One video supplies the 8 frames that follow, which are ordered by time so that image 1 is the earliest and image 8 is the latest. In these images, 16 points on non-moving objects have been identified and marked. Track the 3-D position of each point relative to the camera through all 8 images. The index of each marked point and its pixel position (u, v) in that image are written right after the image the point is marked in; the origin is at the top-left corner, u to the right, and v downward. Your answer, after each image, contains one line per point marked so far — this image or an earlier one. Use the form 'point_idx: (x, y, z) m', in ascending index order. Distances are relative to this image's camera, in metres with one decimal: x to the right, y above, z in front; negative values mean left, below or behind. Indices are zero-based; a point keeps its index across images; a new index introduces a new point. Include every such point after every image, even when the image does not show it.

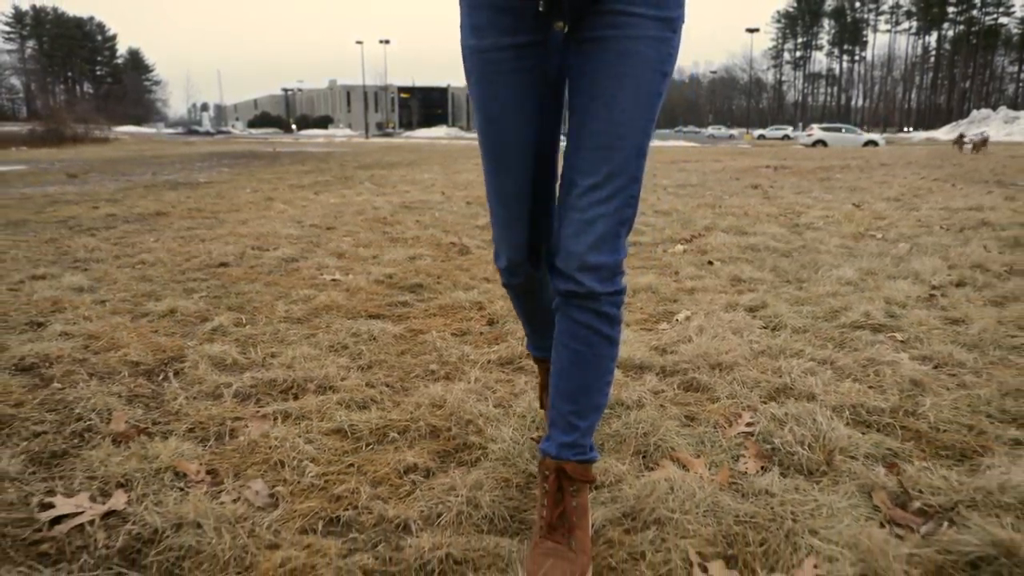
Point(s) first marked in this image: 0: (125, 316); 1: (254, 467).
0: (-1.6, -0.1, +3.0) m
1: (-0.6, -0.4, +1.6) m
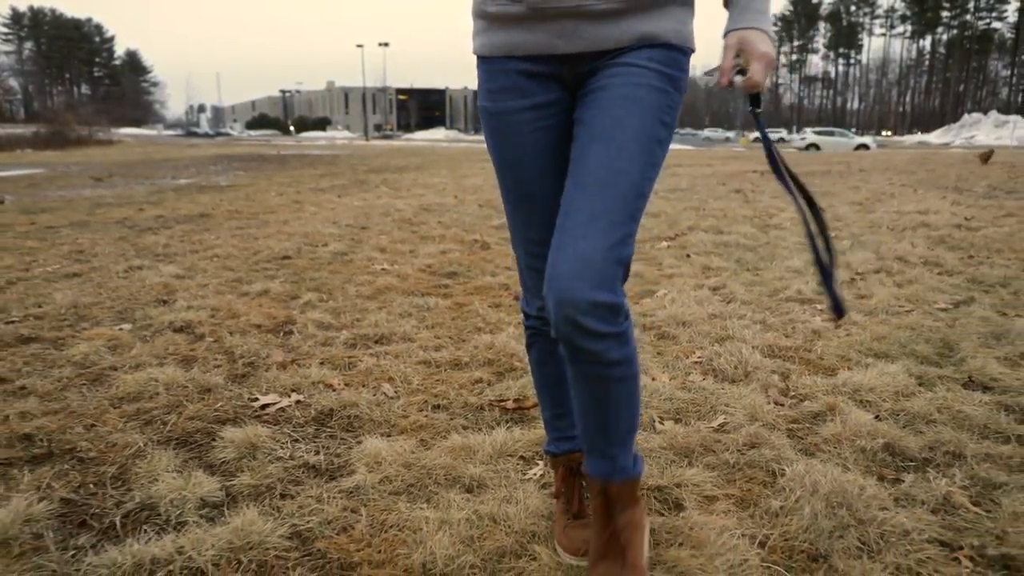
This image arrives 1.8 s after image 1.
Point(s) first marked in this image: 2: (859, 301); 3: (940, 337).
0: (-1.5, 0.0, +3.9) m
1: (-0.5, -0.3, +2.5) m
2: (+1.6, -0.1, +3.4) m
3: (+1.6, -0.2, +2.8) m
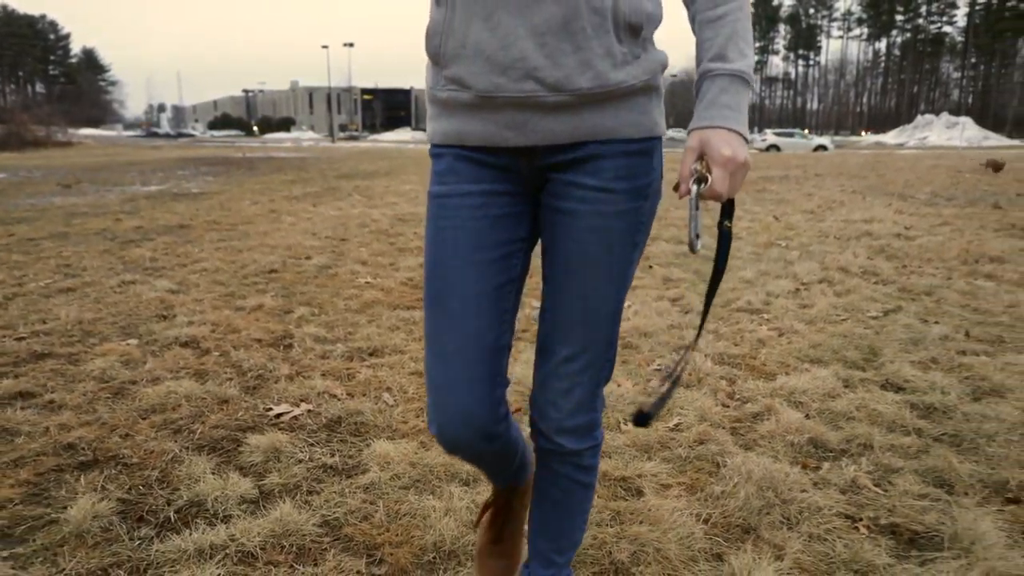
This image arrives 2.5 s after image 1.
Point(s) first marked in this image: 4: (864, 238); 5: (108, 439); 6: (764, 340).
0: (-1.6, -0.1, +4.2) m
1: (-0.5, -0.4, +2.8) m
2: (+1.5, -0.1, +3.8) m
3: (+1.5, -0.2, +3.2) m
4: (+2.9, +0.4, +6.1) m
5: (-1.3, -0.5, +2.4) m
6: (+1.1, -0.2, +3.2) m
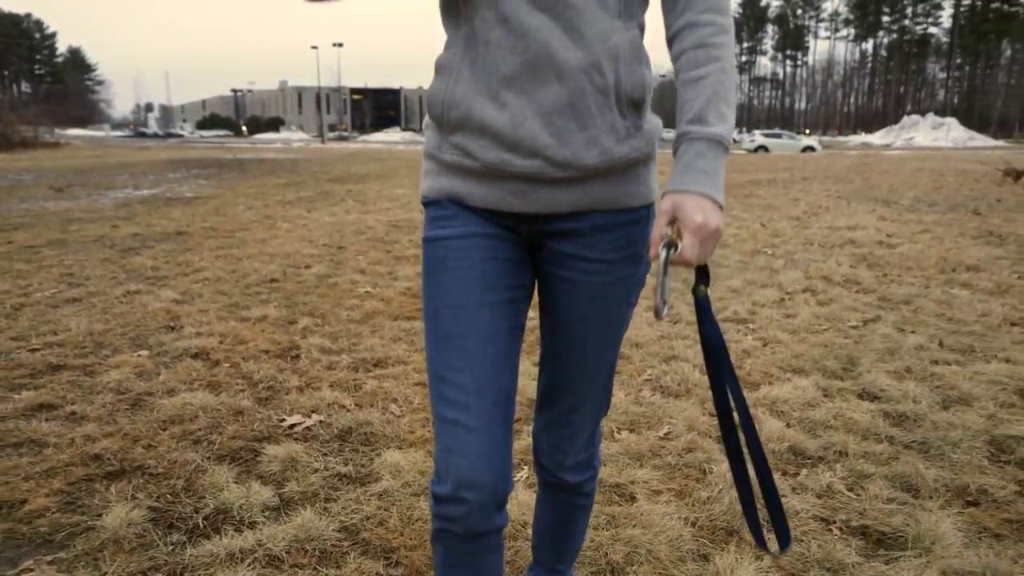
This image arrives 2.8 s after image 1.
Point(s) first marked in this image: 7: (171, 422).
0: (-1.6, -0.2, +4.3) m
1: (-0.5, -0.4, +3.0) m
2: (+1.5, -0.2, +4.0) m
3: (+1.5, -0.3, +3.4) m
4: (+2.9, +0.4, +6.3) m
5: (-1.3, -0.6, +2.6) m
6: (+1.1, -0.3, +3.4) m
7: (-1.3, -0.5, +2.8) m
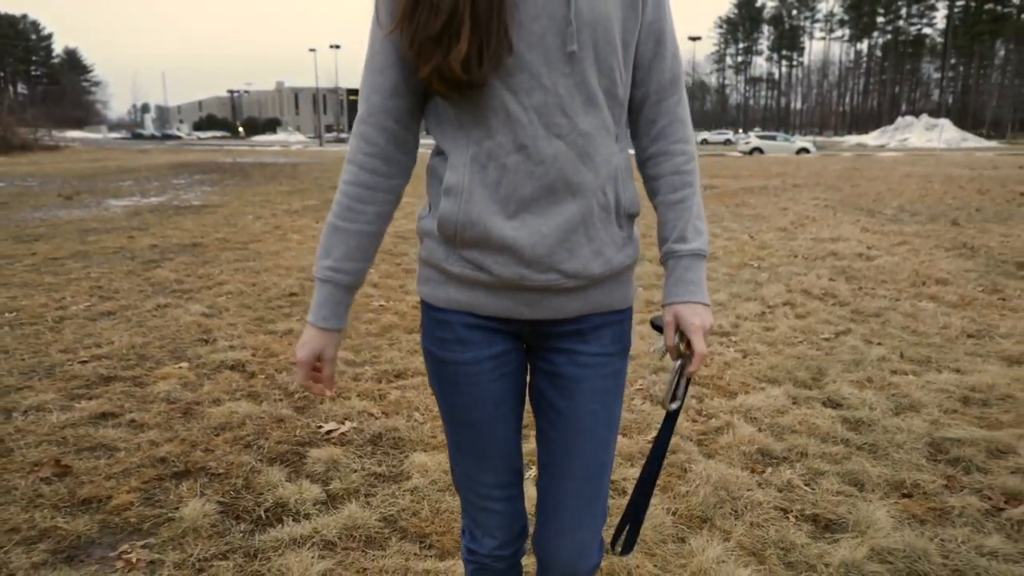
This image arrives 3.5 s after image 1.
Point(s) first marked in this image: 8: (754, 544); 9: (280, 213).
0: (-1.6, -0.3, +4.7) m
1: (-0.5, -0.5, +3.4) m
2: (+1.5, -0.3, +4.4) m
3: (+1.6, -0.4, +3.8) m
4: (+2.9, +0.3, +6.7) m
5: (-1.3, -0.7, +3.0) m
6: (+1.1, -0.4, +3.8) m
7: (-1.3, -0.6, +3.2) m
8: (+0.7, -0.8, +2.2) m
9: (-3.7, +1.2, +12.0) m
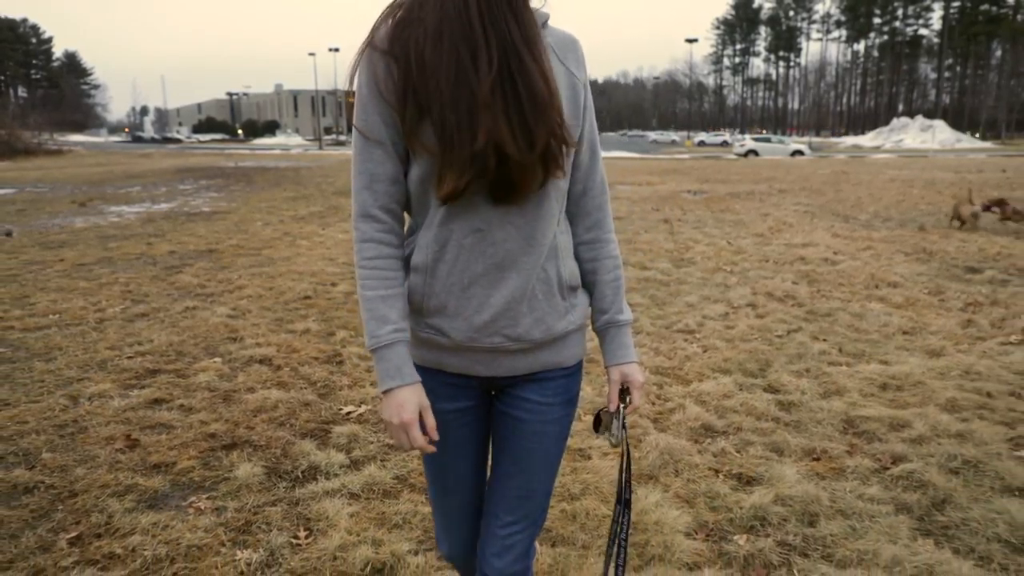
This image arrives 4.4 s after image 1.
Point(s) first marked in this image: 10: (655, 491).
0: (-1.7, -0.3, +5.3) m
1: (-0.5, -0.6, +4.0) m
2: (+1.4, -0.3, +5.0) m
3: (+1.5, -0.4, +4.4) m
4: (+2.8, +0.2, +7.4) m
5: (-1.3, -0.7, +3.6) m
6: (+1.1, -0.4, +4.4) m
7: (-1.3, -0.6, +3.8) m
8: (+0.7, -0.8, +2.8) m
9: (-3.8, +1.2, +12.6) m
10: (+0.5, -0.8, +2.8) m
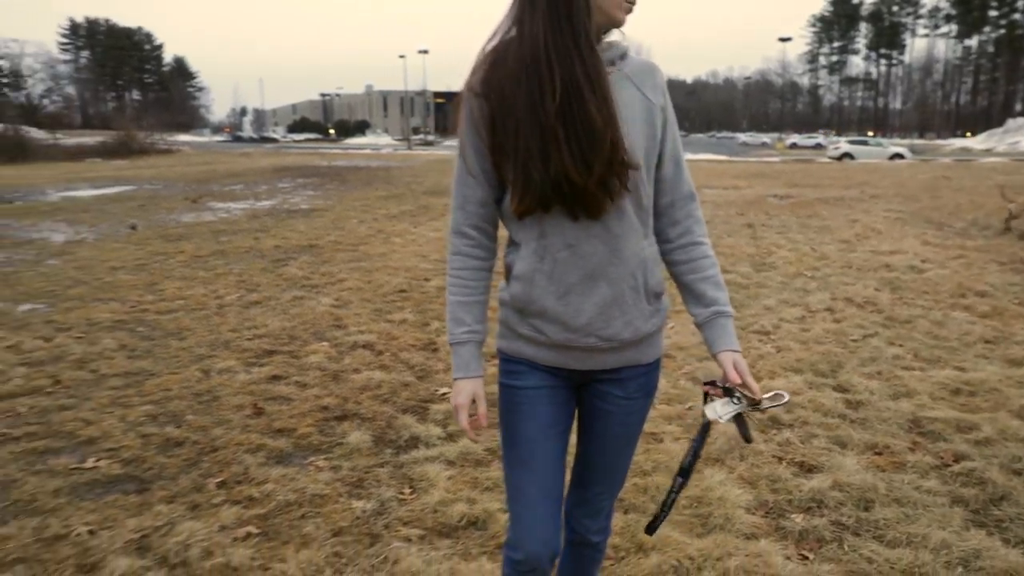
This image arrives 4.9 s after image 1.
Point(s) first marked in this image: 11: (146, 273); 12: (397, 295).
0: (-1.0, -0.3, +5.8) m
1: (-0.1, -0.5, +4.4) m
2: (+2.0, -0.3, +5.2) m
3: (+2.0, -0.4, +4.6) m
4: (+3.7, +0.2, +7.4) m
5: (-0.9, -0.6, +4.1) m
6: (+1.6, -0.4, +4.6) m
7: (-0.9, -0.6, +4.3) m
8: (+1.0, -0.8, +3.1) m
9: (-2.3, +1.3, +13.3) m
10: (+0.9, -0.8, +3.1) m
11: (-4.3, +0.2, +8.8) m
12: (-1.1, -0.1, +6.8) m
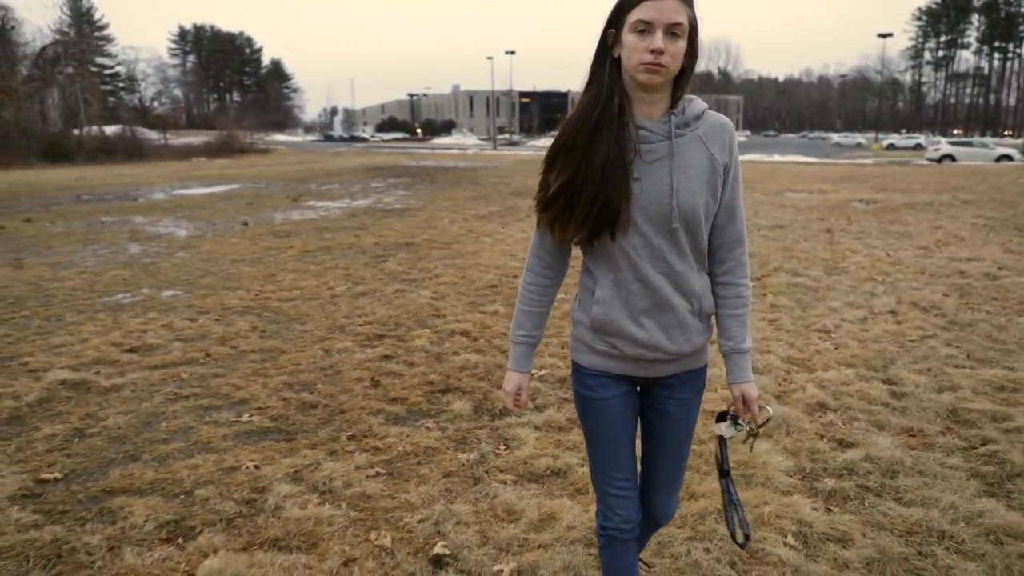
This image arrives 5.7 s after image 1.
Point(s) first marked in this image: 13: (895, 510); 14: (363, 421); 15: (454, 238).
0: (-0.3, -0.2, +6.5) m
1: (+0.5, -0.5, +5.0) m
2: (+2.6, -0.3, +5.6) m
3: (+2.5, -0.5, +5.0) m
4: (+4.5, +0.1, +7.6) m
5: (-0.4, -0.6, +4.8) m
6: (+2.1, -0.4, +5.1) m
7: (-0.3, -0.5, +5.0) m
8: (+1.4, -0.8, +3.6) m
9: (-0.8, +1.3, +14.1) m
10: (+1.3, -0.8, +3.6) m
11: (-3.3, +0.3, +9.8) m
12: (-0.2, 0.0, +7.5) m
13: (+1.5, -0.9, +3.0) m
14: (-0.9, -0.8, +4.2) m
15: (-0.9, +0.8, +11.4) m
